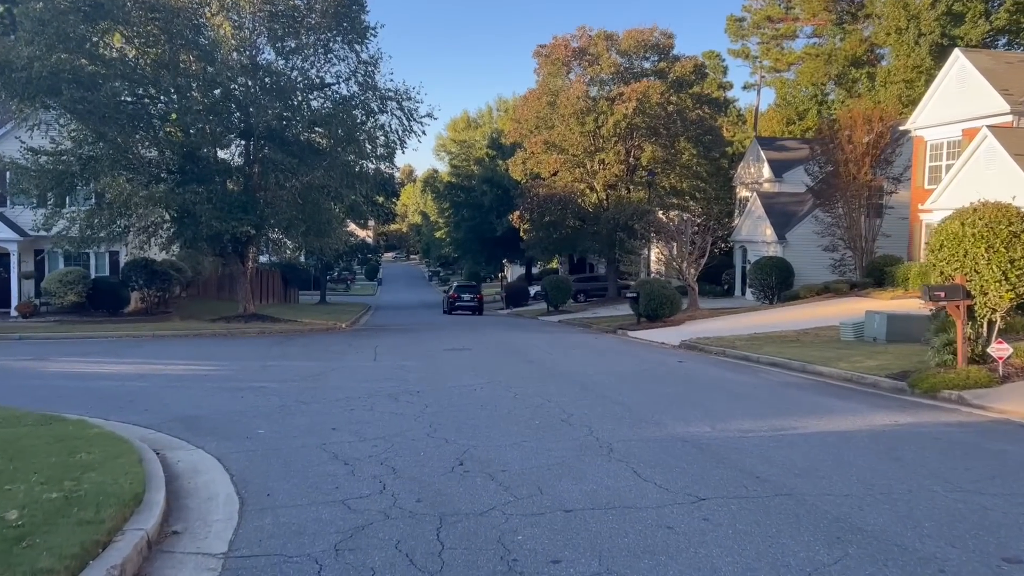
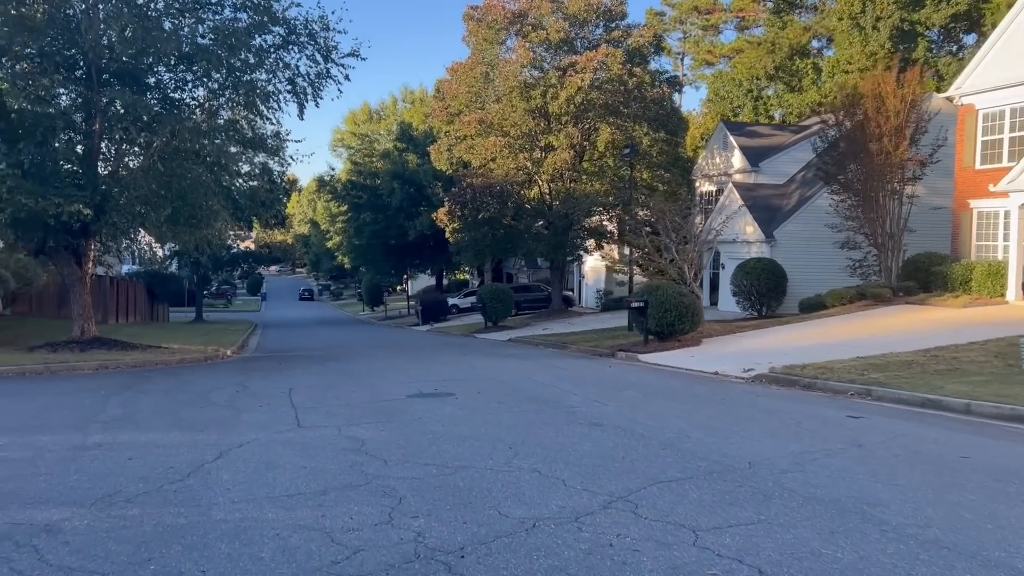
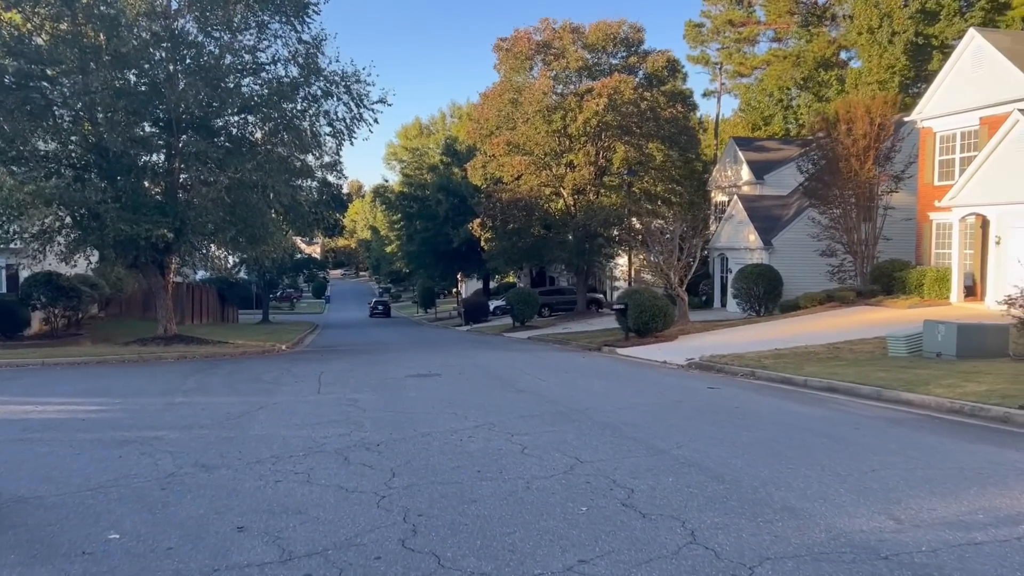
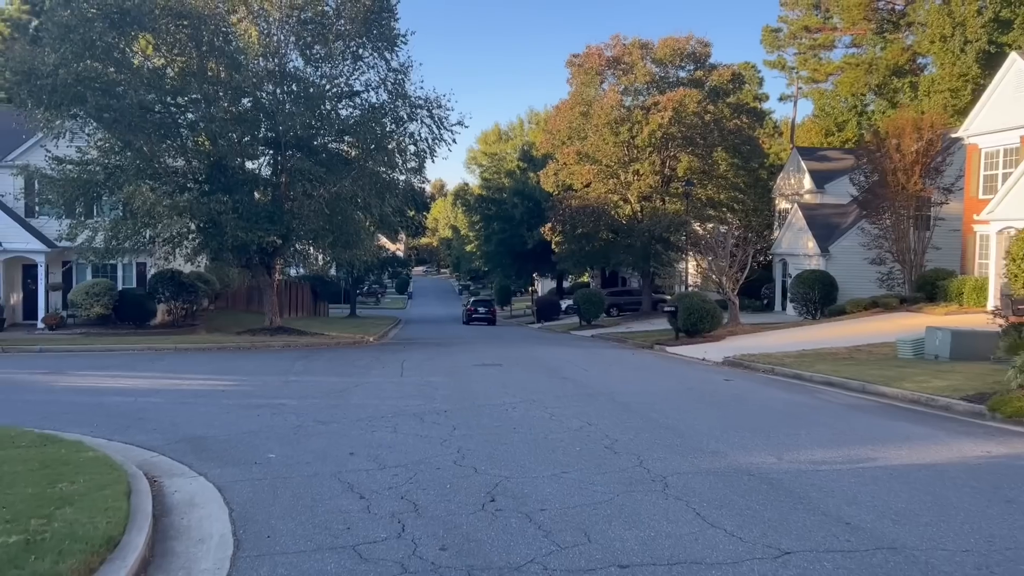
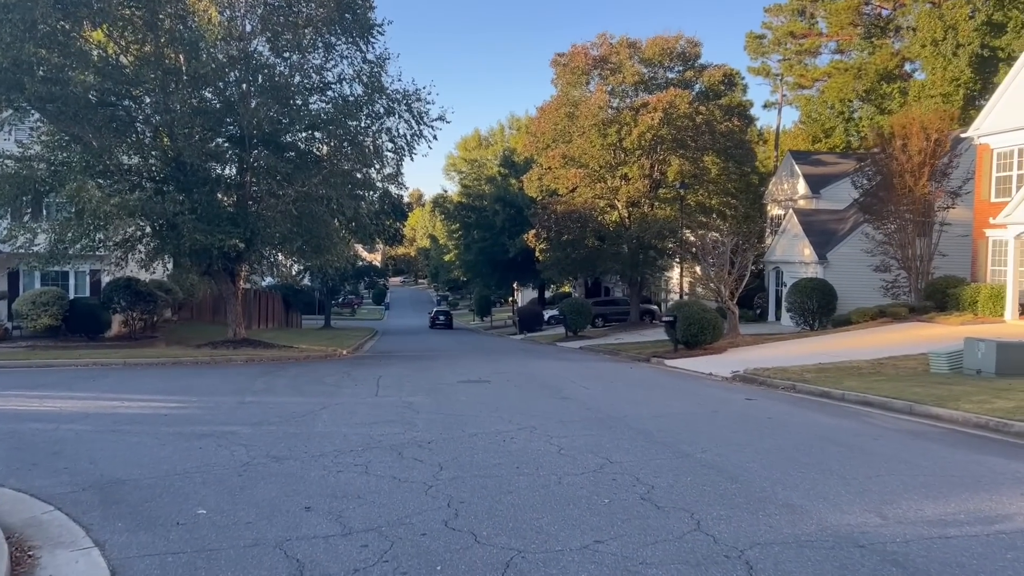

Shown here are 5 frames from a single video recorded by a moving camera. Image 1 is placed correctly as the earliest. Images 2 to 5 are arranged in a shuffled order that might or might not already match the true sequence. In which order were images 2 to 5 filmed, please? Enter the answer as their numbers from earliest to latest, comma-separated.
4, 5, 3, 2
